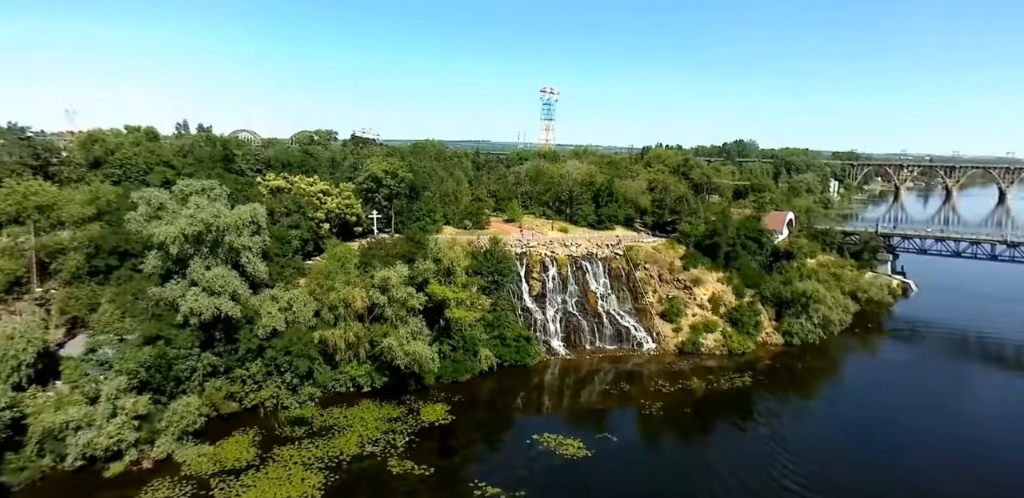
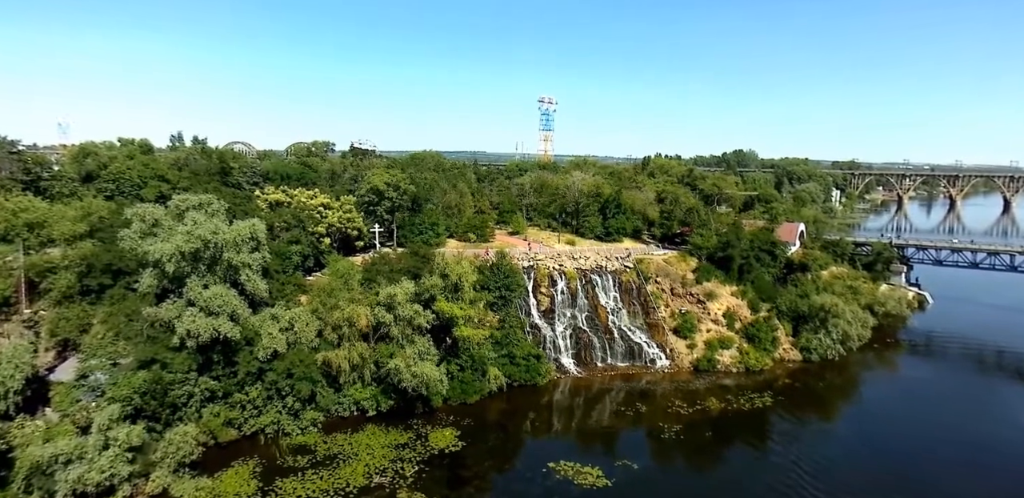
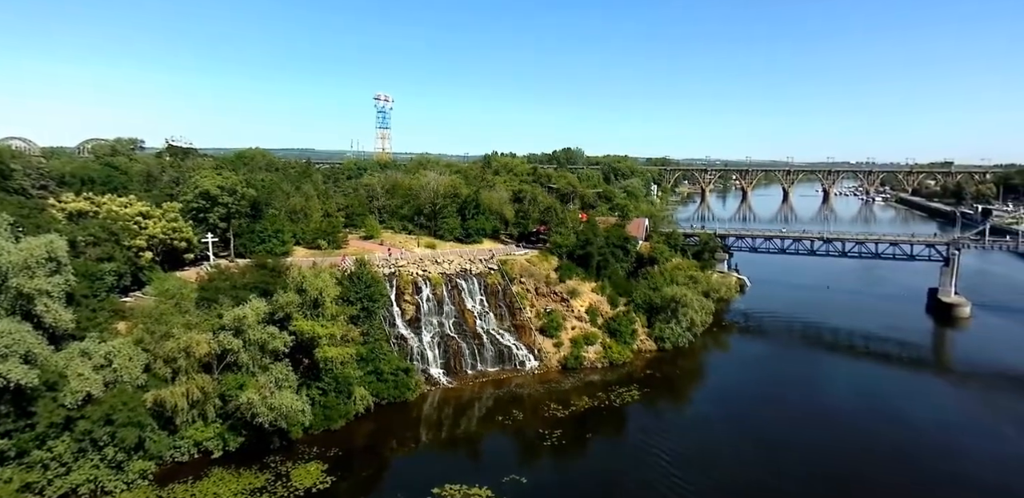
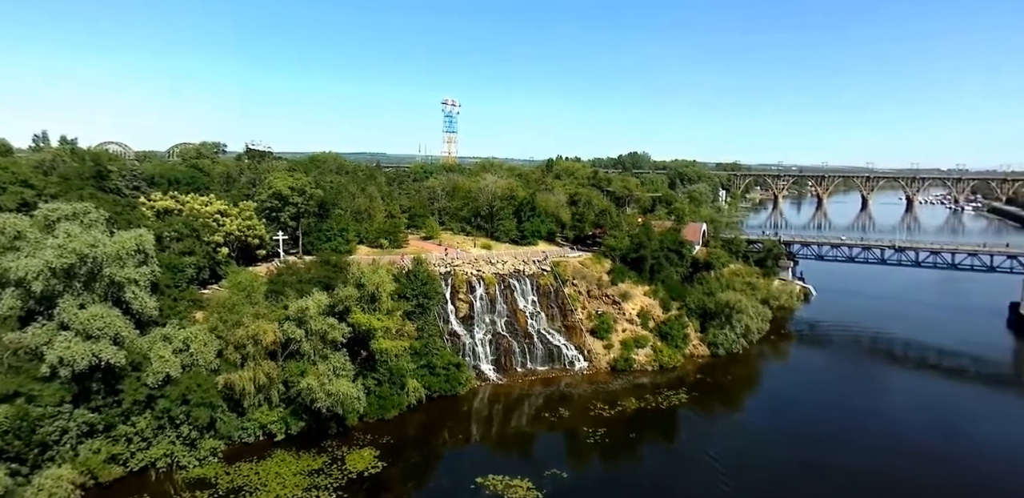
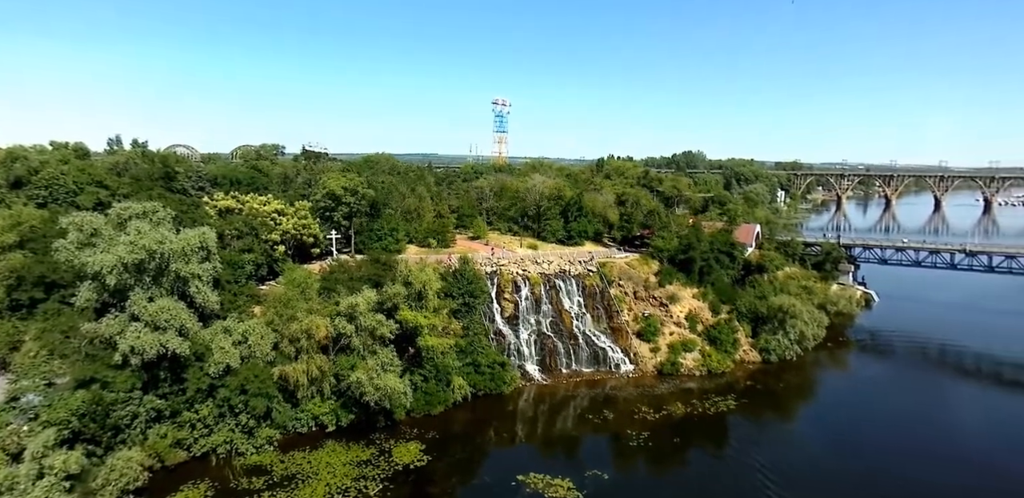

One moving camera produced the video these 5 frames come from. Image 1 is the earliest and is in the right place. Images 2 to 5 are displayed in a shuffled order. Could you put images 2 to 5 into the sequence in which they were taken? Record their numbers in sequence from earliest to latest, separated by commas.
2, 5, 4, 3
